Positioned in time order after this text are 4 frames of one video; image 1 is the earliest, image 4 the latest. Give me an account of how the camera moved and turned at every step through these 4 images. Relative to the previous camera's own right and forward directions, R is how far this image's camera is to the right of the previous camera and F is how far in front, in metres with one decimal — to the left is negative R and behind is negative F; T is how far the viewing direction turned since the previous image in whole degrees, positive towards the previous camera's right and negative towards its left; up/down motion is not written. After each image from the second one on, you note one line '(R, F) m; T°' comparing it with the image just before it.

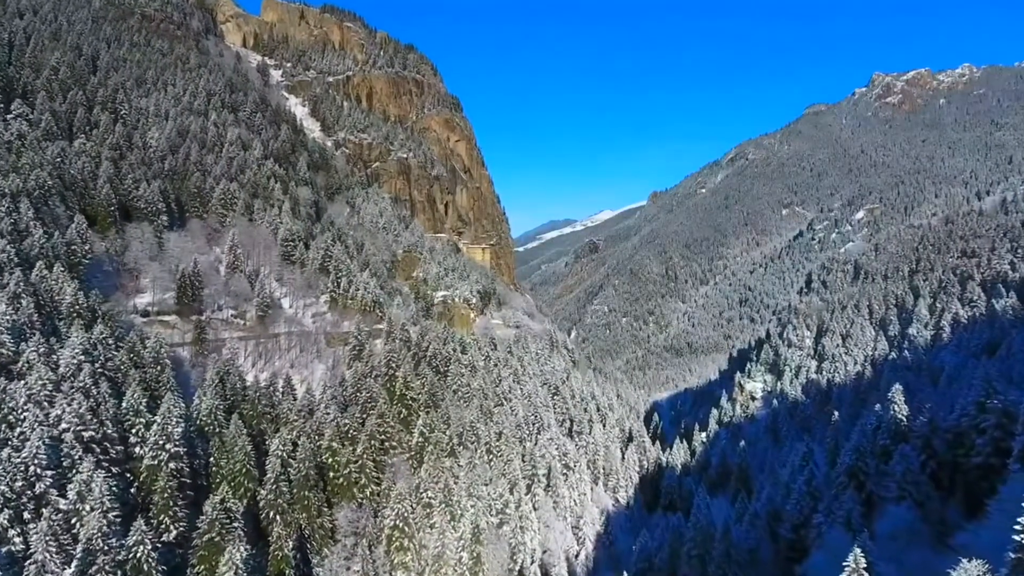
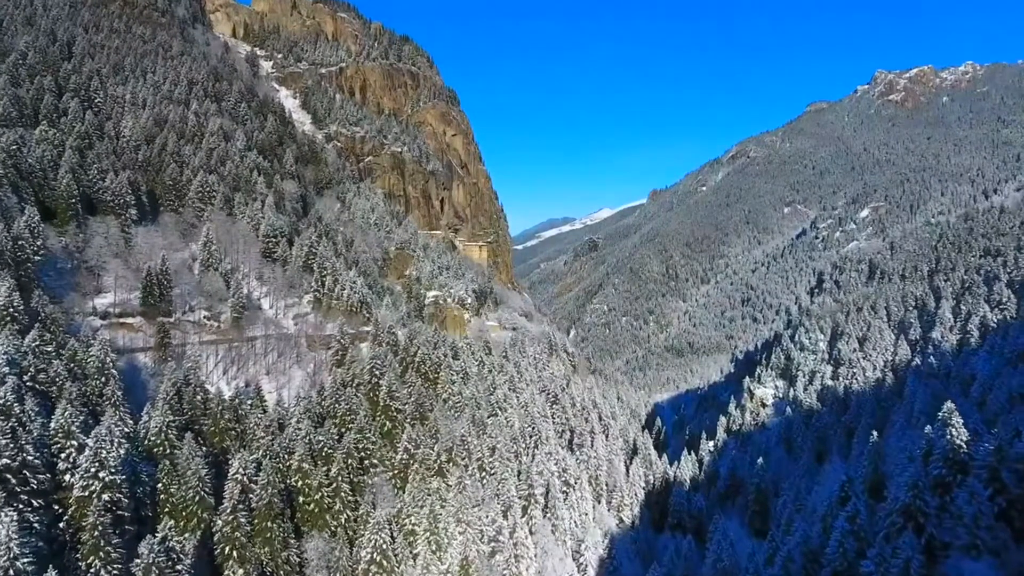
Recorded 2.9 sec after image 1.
(+0.3, +5.2) m; 0°
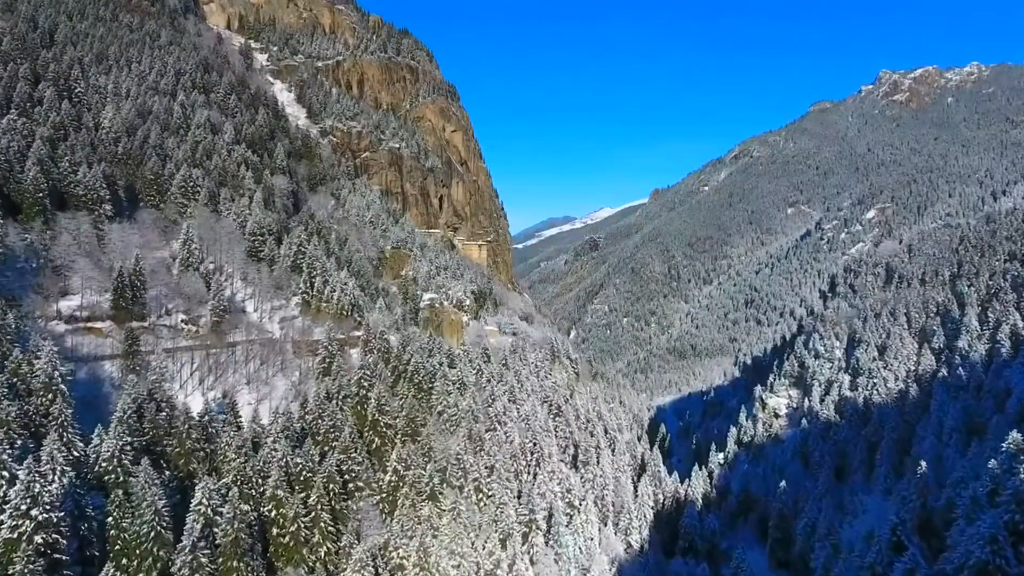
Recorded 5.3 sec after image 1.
(-0.1, +4.4) m; 0°
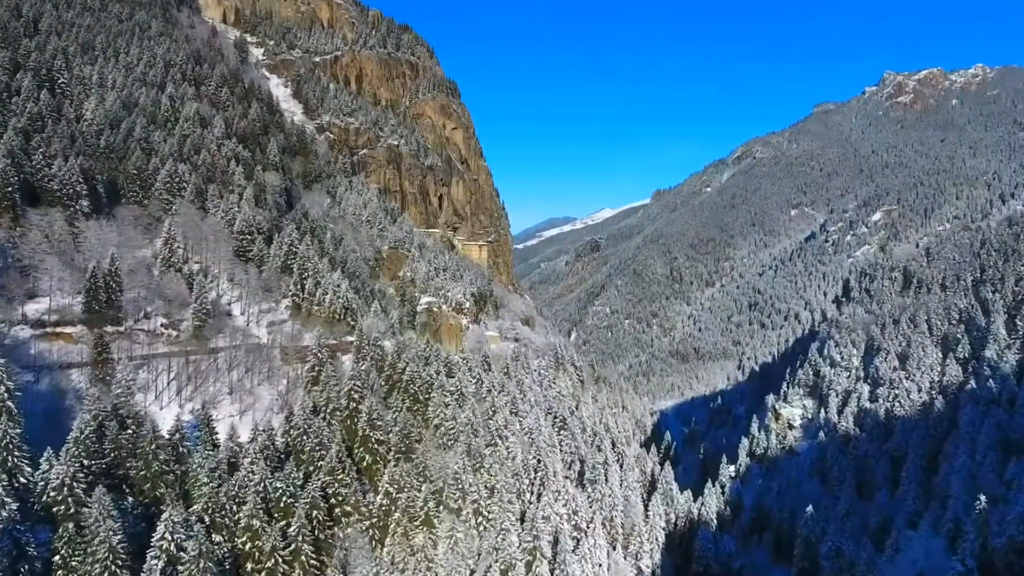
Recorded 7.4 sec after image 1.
(-0.3, +3.9) m; 0°
